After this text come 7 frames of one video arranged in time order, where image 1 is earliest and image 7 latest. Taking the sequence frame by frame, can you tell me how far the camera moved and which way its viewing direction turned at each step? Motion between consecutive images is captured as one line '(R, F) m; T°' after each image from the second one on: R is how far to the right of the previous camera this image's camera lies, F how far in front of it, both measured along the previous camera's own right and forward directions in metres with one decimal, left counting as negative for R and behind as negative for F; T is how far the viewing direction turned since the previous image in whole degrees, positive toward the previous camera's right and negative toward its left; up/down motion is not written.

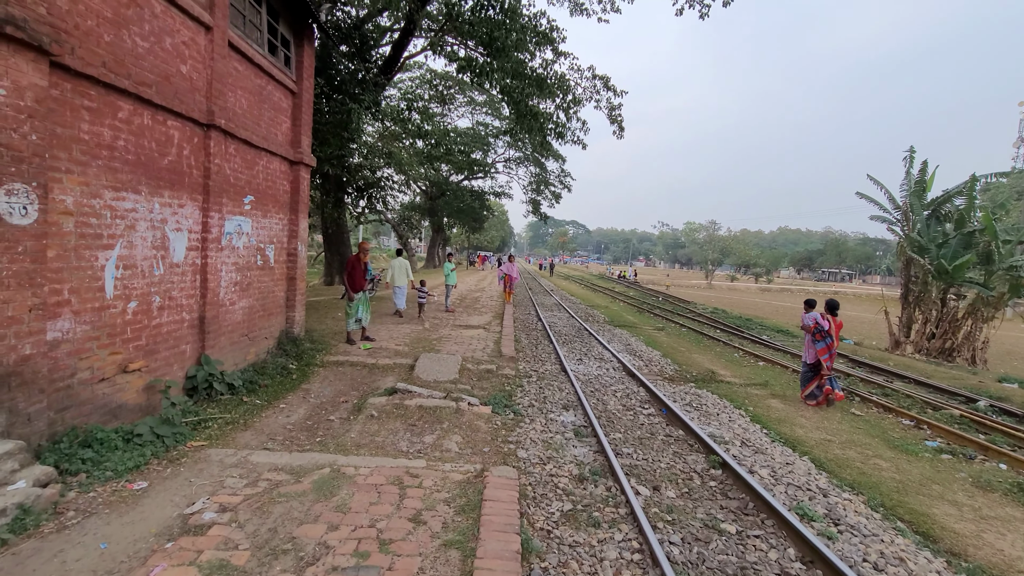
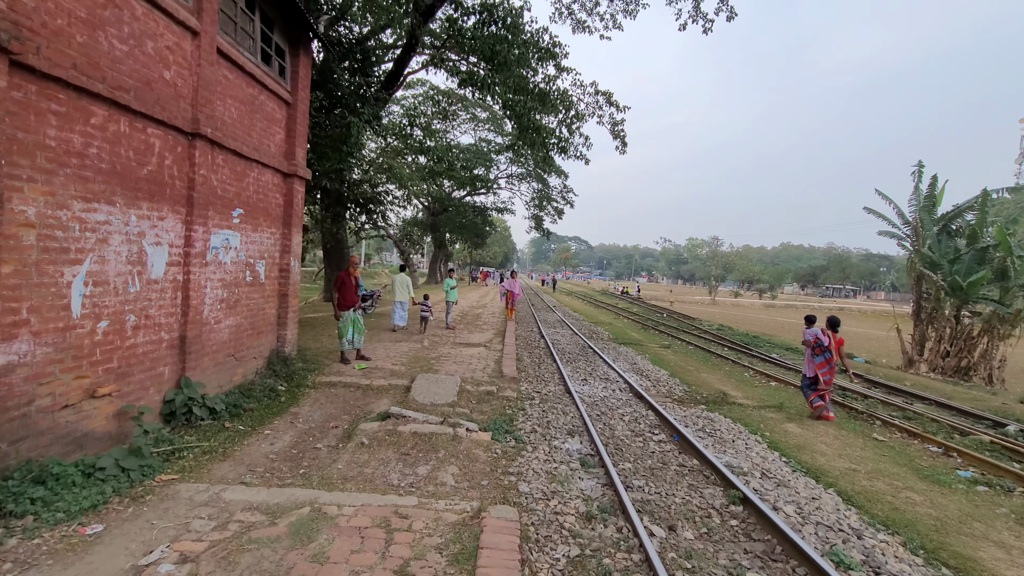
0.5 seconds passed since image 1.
(0.0, +0.3) m; 0°
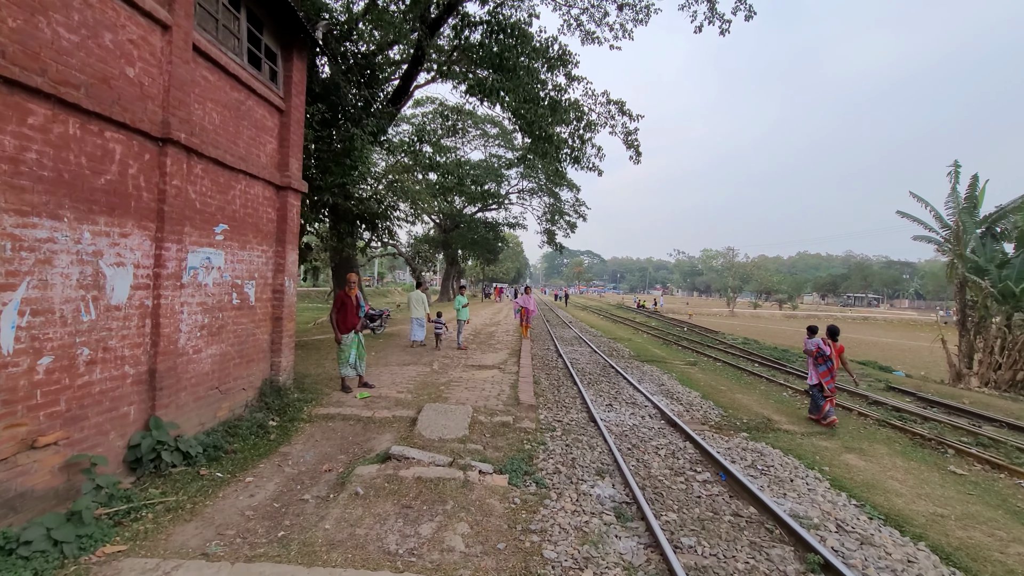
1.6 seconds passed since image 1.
(0.0, +0.7) m; -2°
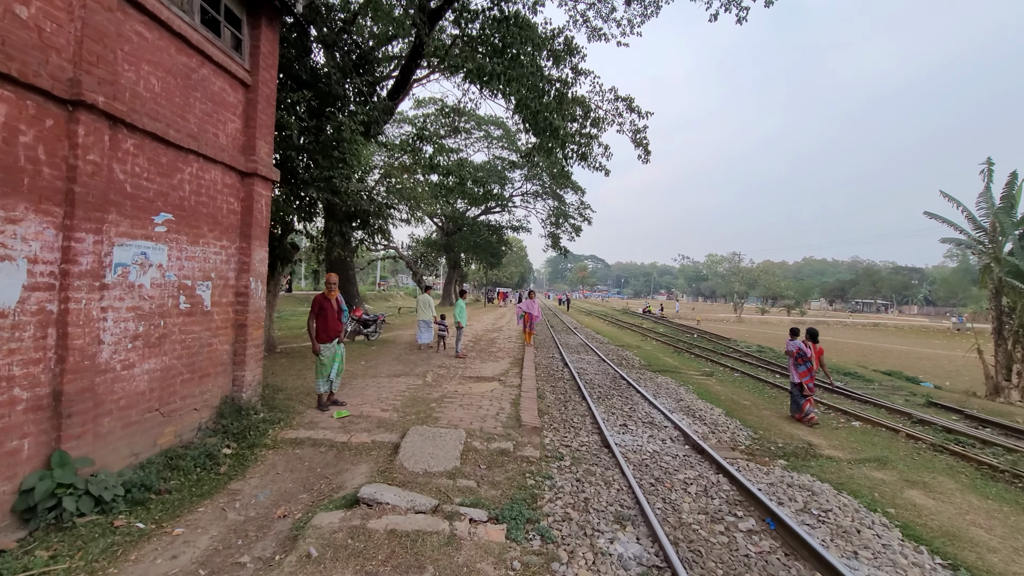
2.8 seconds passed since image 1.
(0.0, +0.9) m; 0°
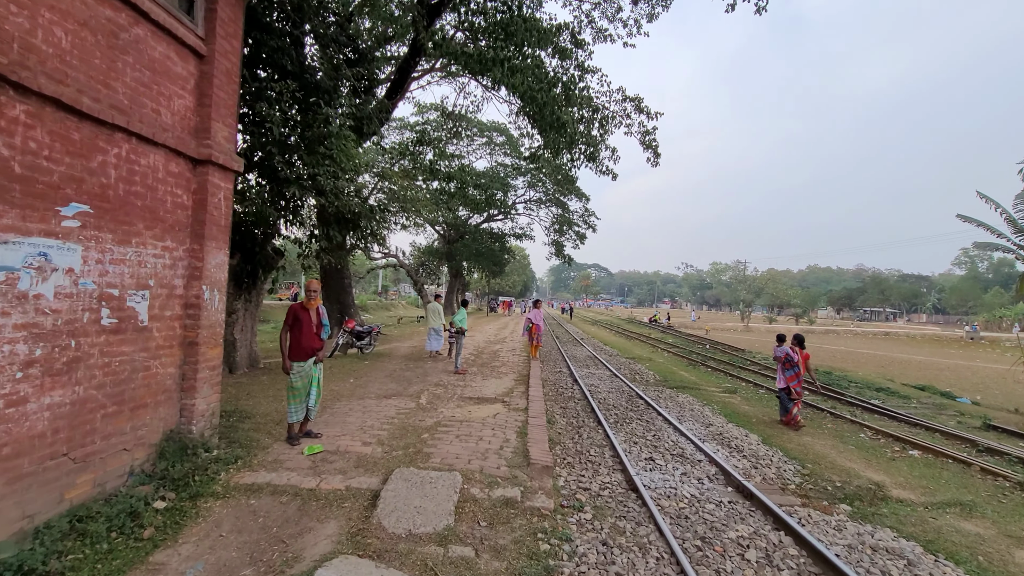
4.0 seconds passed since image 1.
(0.0, +0.9) m; 0°
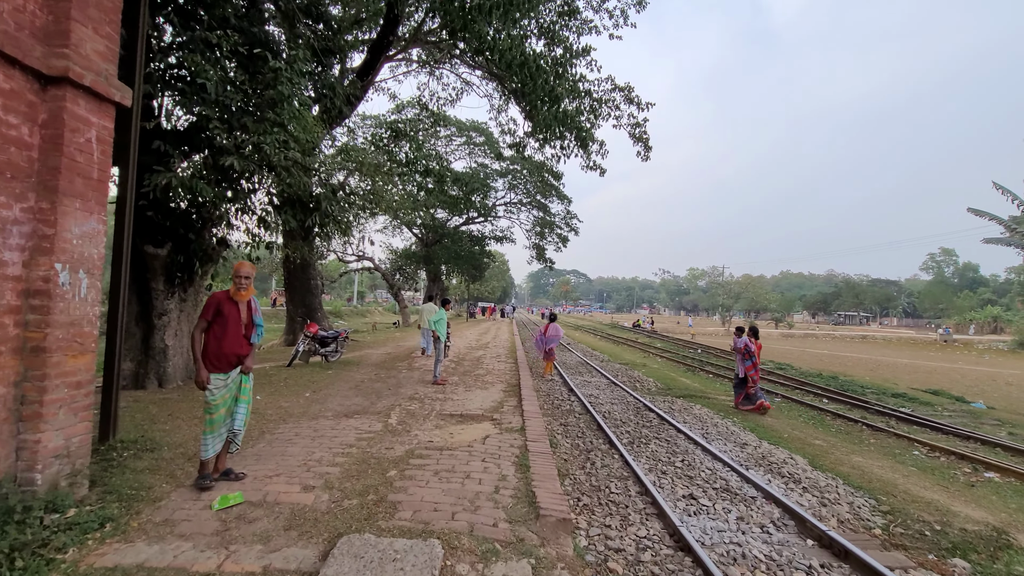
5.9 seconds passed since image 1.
(-0.2, +1.4) m; +2°
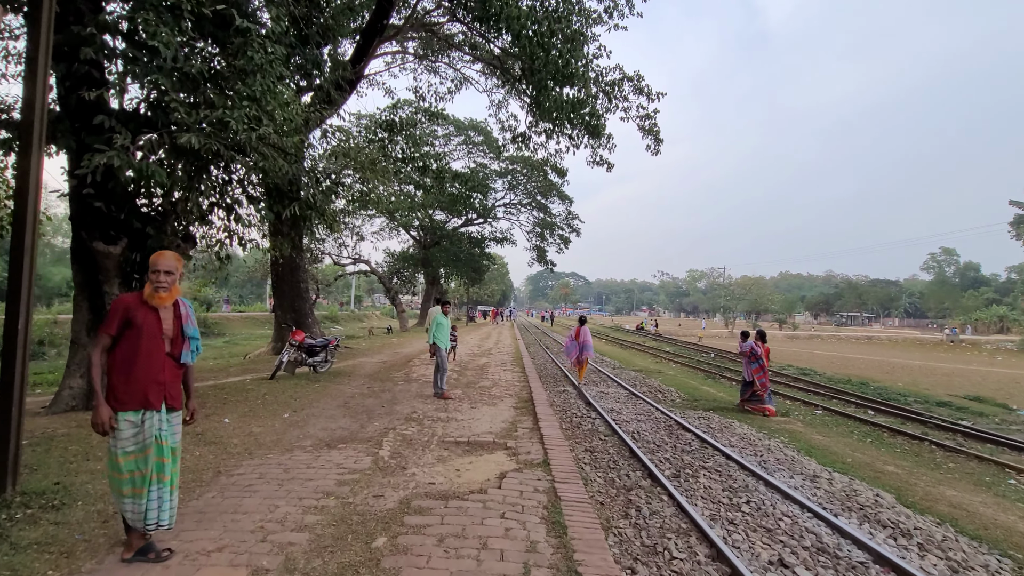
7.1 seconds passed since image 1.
(-0.2, +1.1) m; 0°
